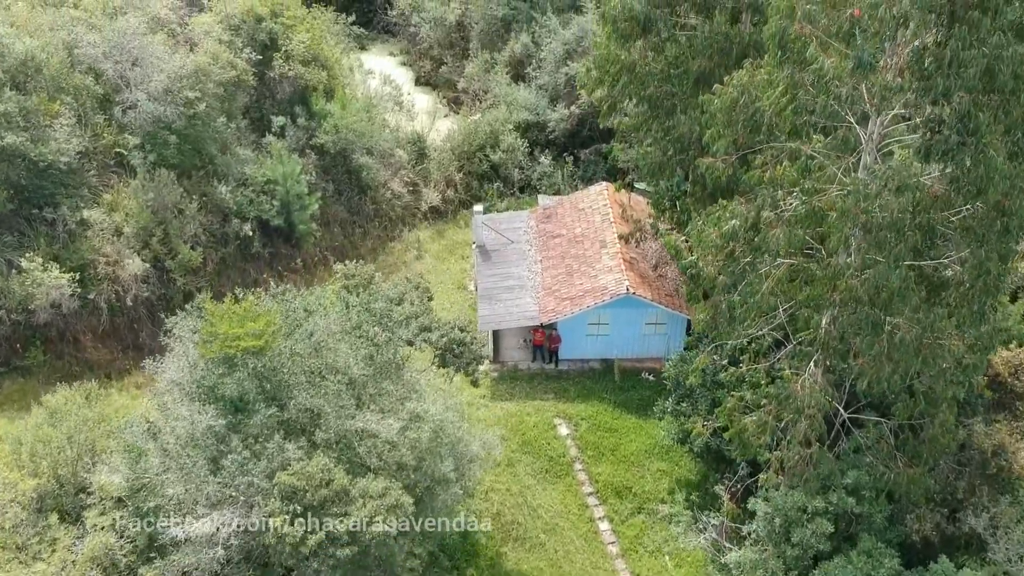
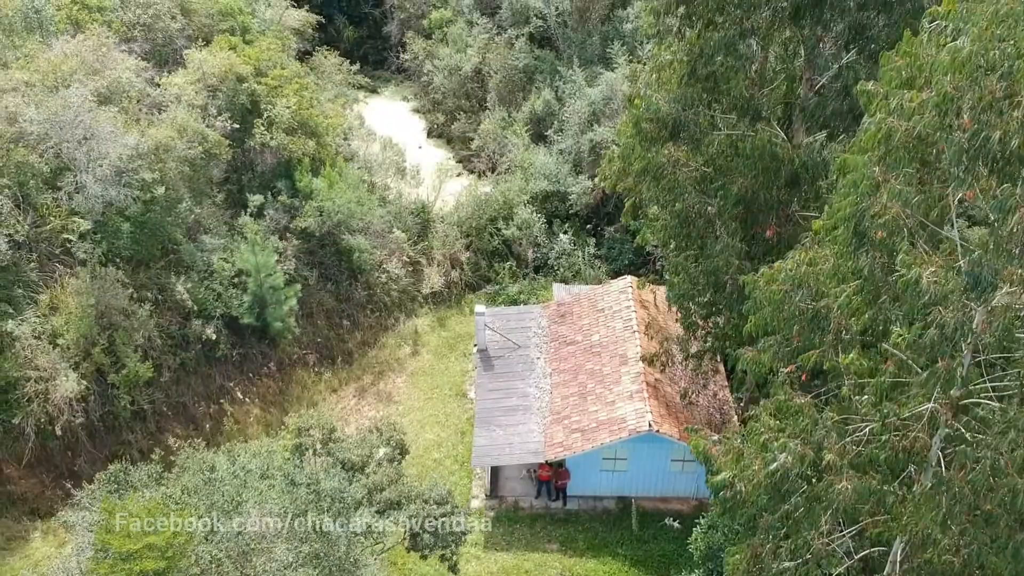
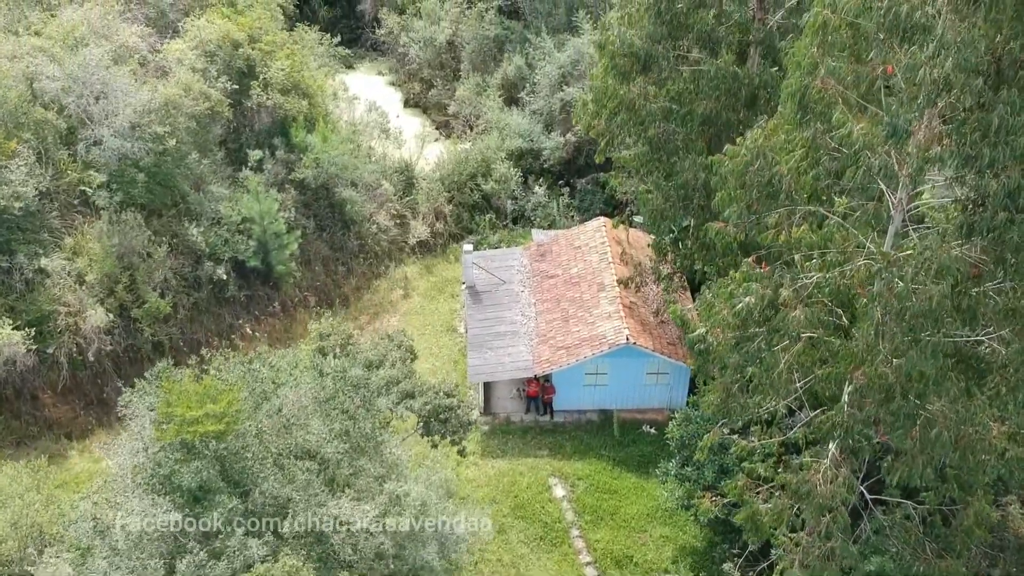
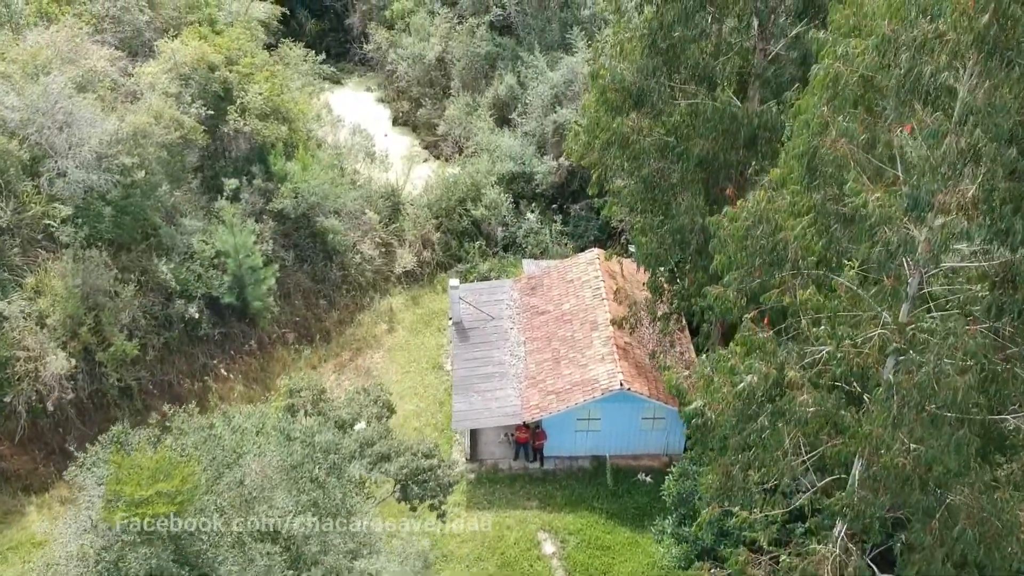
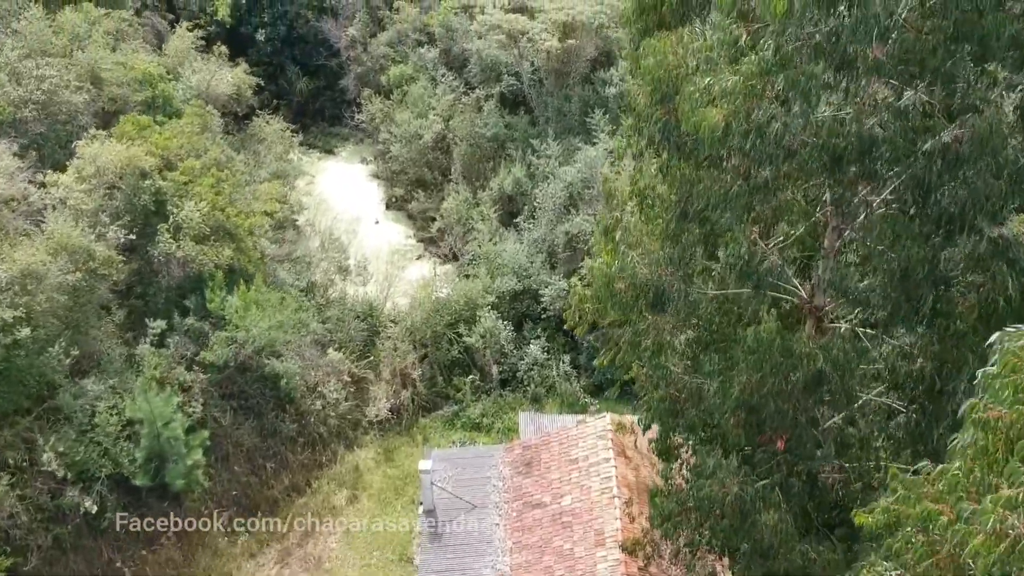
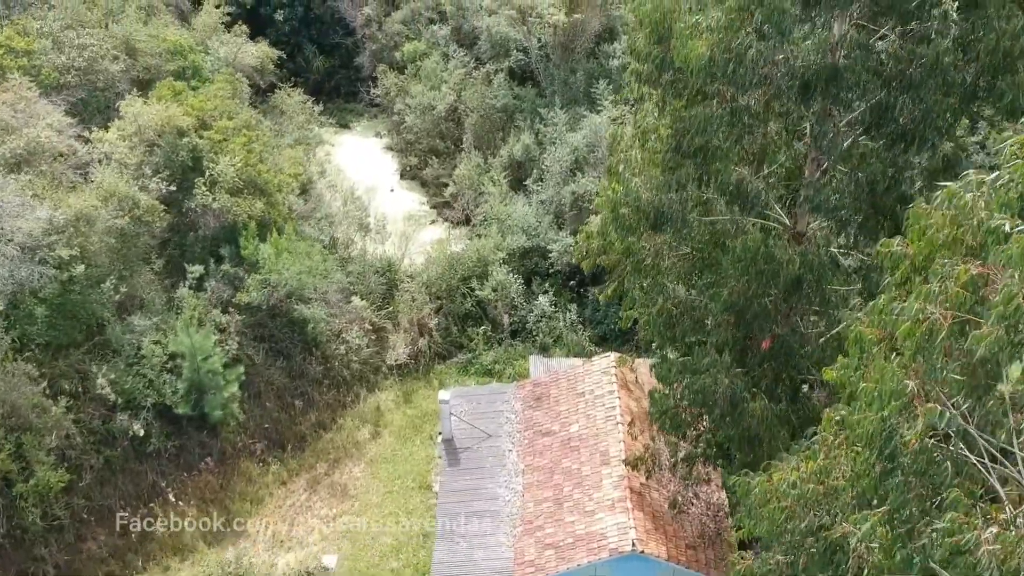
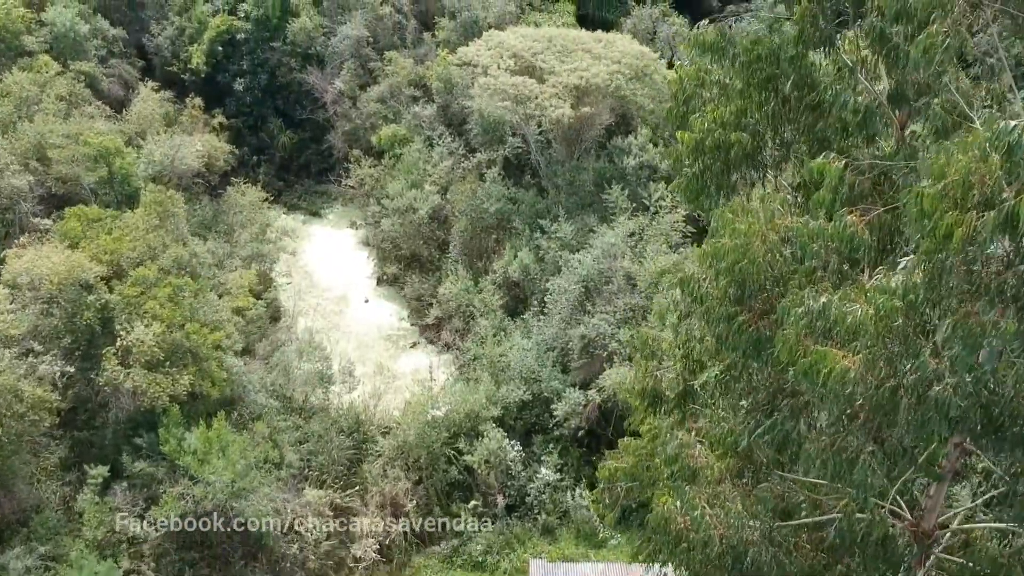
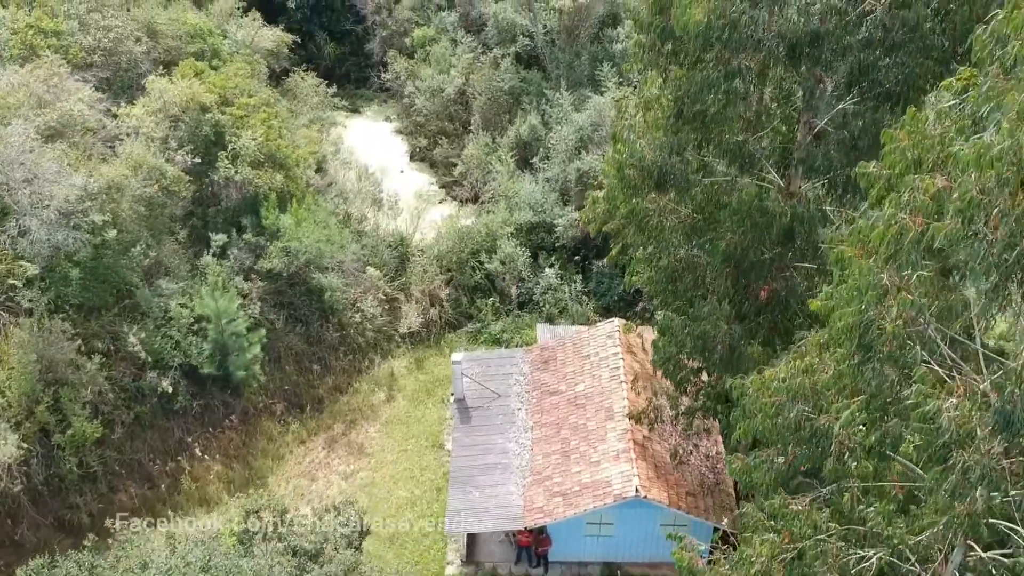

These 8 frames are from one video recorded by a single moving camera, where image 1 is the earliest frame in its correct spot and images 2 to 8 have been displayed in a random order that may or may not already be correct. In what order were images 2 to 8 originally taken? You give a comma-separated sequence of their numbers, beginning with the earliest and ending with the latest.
3, 4, 2, 8, 6, 5, 7
